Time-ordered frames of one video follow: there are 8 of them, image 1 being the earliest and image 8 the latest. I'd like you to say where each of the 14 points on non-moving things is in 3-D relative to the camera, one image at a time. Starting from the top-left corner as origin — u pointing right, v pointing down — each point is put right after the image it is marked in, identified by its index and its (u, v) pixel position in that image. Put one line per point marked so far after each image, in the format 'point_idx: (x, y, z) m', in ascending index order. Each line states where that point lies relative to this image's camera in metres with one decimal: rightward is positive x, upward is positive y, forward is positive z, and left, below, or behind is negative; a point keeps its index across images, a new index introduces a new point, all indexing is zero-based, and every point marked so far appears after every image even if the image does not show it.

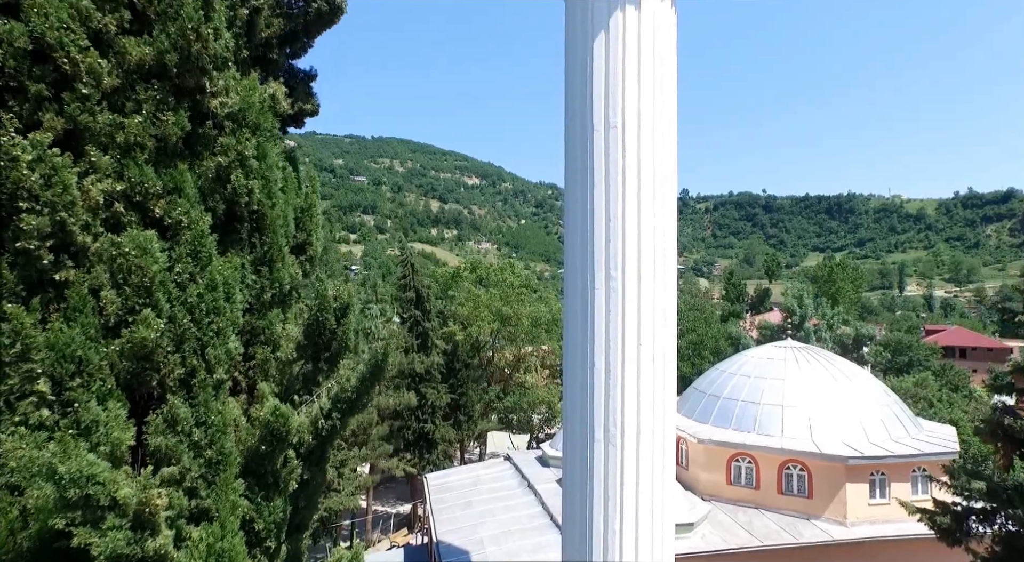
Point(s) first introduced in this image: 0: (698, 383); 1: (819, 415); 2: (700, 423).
0: (+4.4, -2.4, +15.7) m
1: (+6.2, -2.7, +13.2) m
2: (+4.1, -3.1, +14.4) m
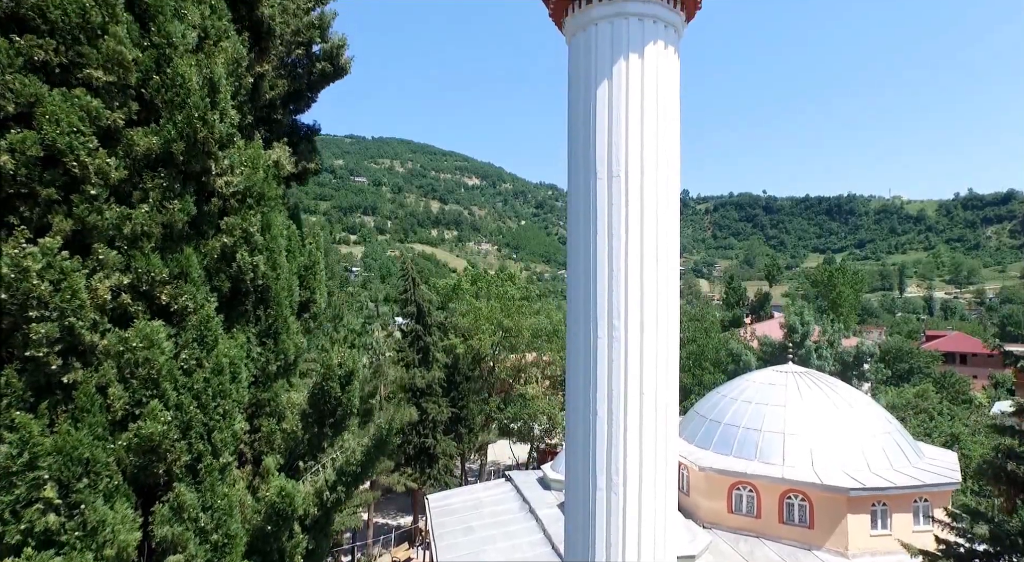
0: (+4.4, -2.9, +15.7) m
1: (+6.2, -3.3, +13.3) m
2: (+4.1, -3.6, +14.4) m
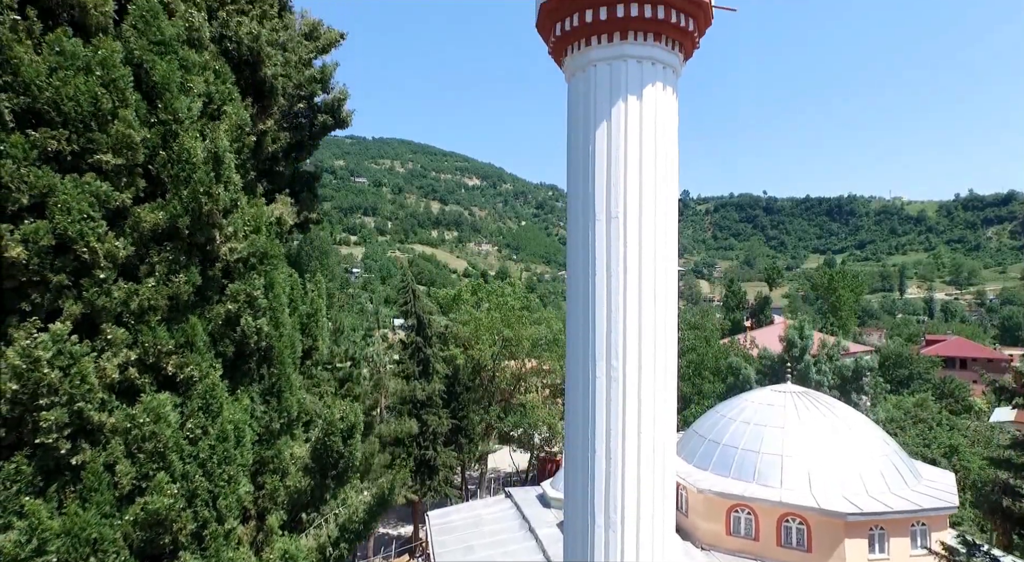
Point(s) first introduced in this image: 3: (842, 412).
0: (+4.4, -3.4, +15.8) m
1: (+6.2, -3.7, +13.3) m
2: (+4.1, -4.1, +14.5) m
3: (+7.3, -2.9, +14.8) m
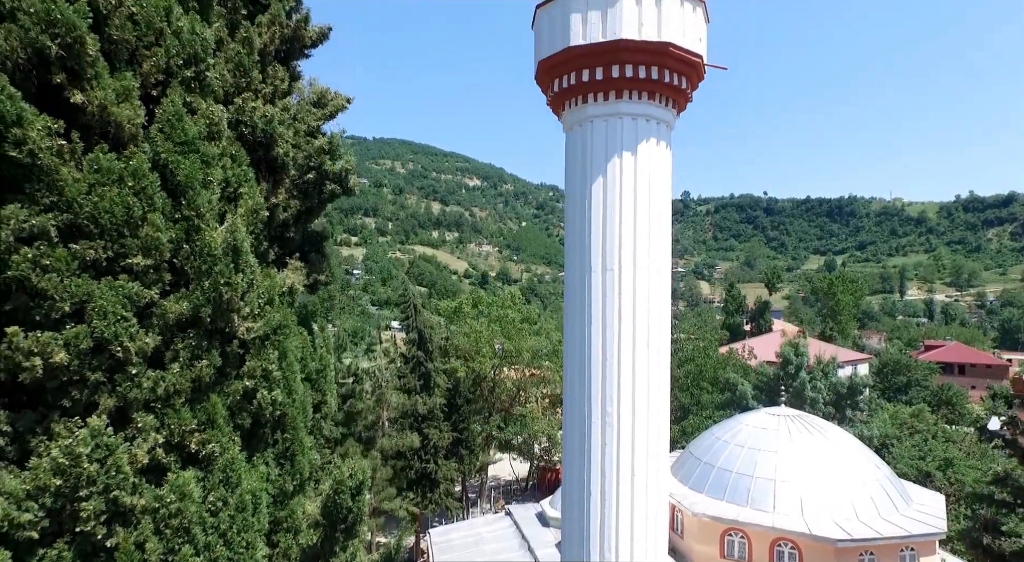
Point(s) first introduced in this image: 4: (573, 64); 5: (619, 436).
0: (+4.4, -4.0, +16.1) m
1: (+6.2, -4.3, +13.7) m
2: (+4.1, -4.7, +14.8) m
3: (+7.3, -3.5, +15.2) m
4: (+0.8, +2.7, +8.4) m
5: (+1.2, -1.8, +7.6) m
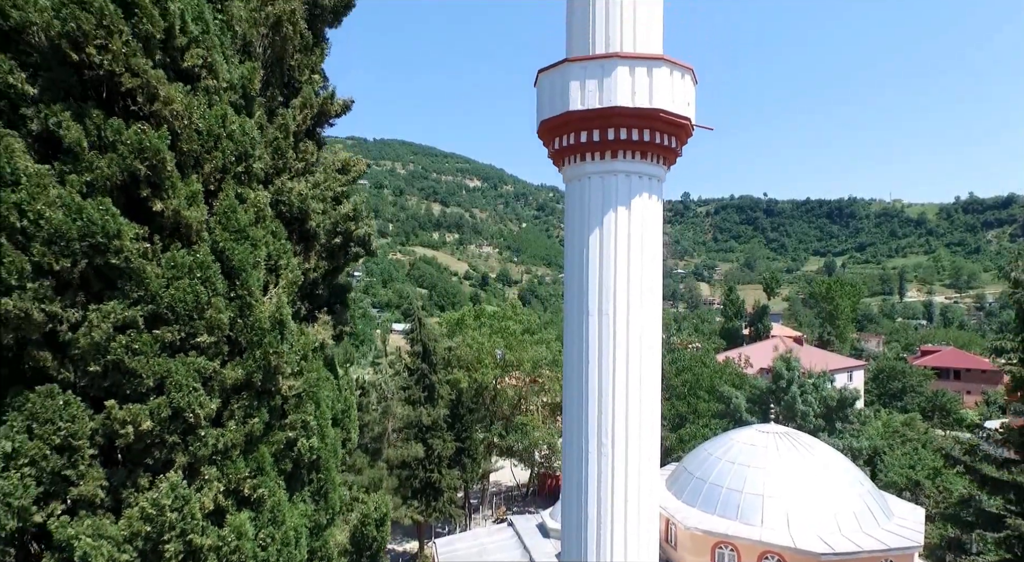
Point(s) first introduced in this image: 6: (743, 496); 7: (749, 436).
0: (+4.5, -4.6, +17.0) m
1: (+6.2, -4.9, +14.5) m
2: (+4.1, -5.3, +15.7) m
3: (+7.4, -4.1, +16.0) m
4: (+0.8, +2.1, +9.2) m
5: (+1.3, -2.3, +8.4) m
6: (+5.2, -4.8, +15.0) m
7: (+5.9, -3.8, +16.5) m
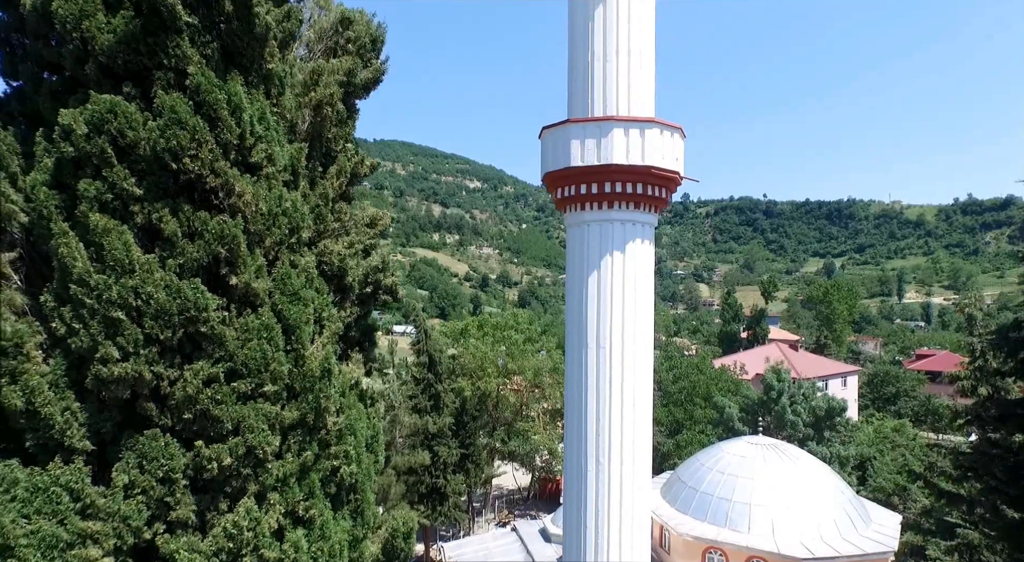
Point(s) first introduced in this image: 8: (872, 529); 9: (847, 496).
0: (+4.6, -5.2, +18.1) m
1: (+6.3, -5.5, +15.6) m
2: (+4.2, -5.9, +16.8) m
3: (+7.5, -4.7, +17.1) m
4: (+0.9, +1.6, +10.3) m
5: (+1.4, -2.9, +9.5) m
6: (+5.3, -5.4, +16.1) m
7: (+6.0, -4.4, +17.6) m
8: (+8.7, -6.0, +16.1) m
9: (+8.4, -5.4, +16.6) m
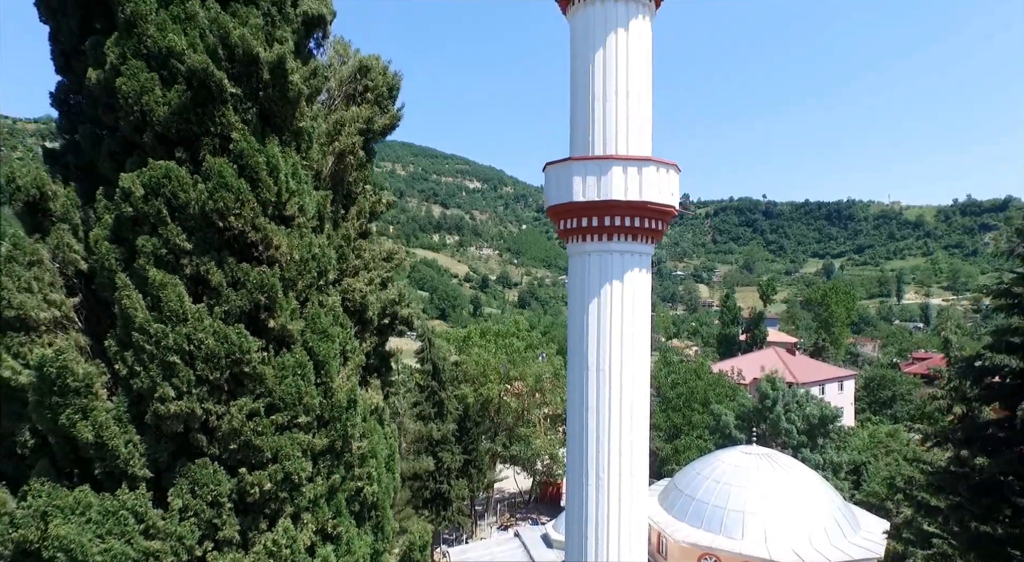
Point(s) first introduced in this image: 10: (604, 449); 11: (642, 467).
0: (+4.7, -5.6, +18.8) m
1: (+6.4, -5.9, +16.3) m
2: (+4.3, -6.3, +17.5) m
3: (+7.6, -5.1, +17.8) m
4: (+1.0, +1.1, +11.0) m
5: (+1.5, -3.3, +10.2) m
6: (+5.4, -5.8, +16.8) m
7: (+6.1, -4.8, +18.3) m
8: (+8.8, -6.5, +16.8) m
9: (+8.5, -5.8, +17.3) m
10: (+1.4, -2.7, +10.2) m
11: (+2.0, -3.0, +10.4) m
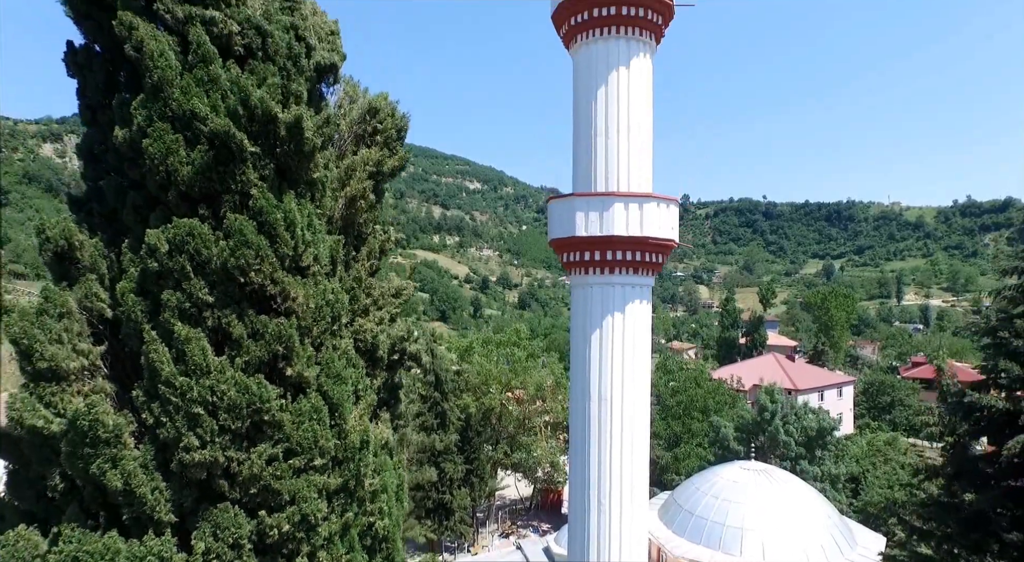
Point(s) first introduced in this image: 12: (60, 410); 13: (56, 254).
0: (+4.7, -6.2, +19.1) m
1: (+6.5, -6.5, +16.7) m
2: (+4.4, -6.8, +17.8) m
3: (+7.7, -5.6, +18.1) m
4: (+1.1, +0.6, +11.3) m
5: (+1.6, -3.9, +10.6) m
6: (+5.5, -6.4, +17.1) m
7: (+6.1, -5.4, +18.6) m
8: (+8.9, -7.0, +17.2) m
9: (+8.6, -6.3, +17.6) m
10: (+1.5, -3.2, +10.6) m
11: (+2.1, -3.5, +10.8) m
12: (-6.1, -1.6, +8.9) m
13: (-6.7, +0.5, +9.7) m
